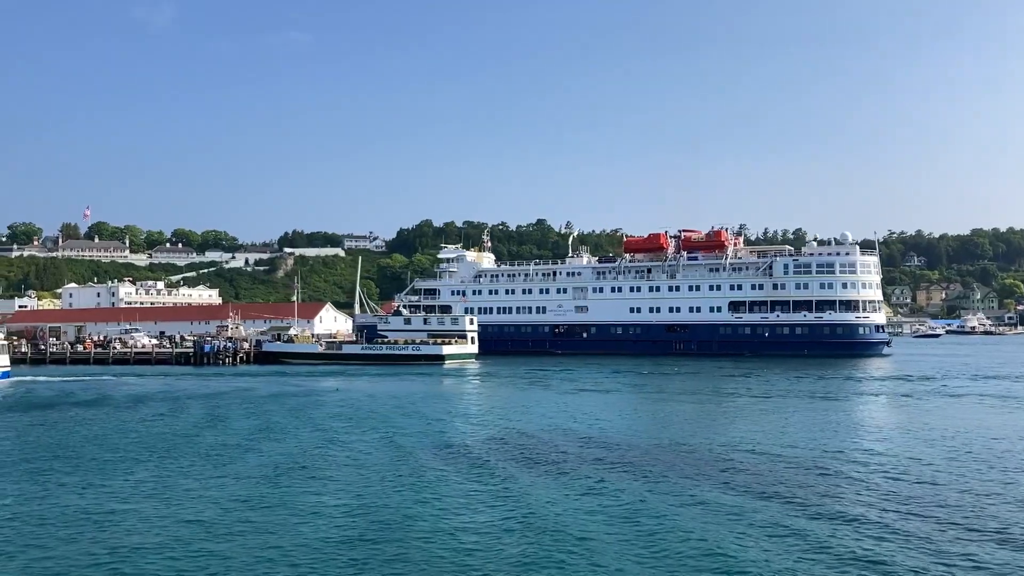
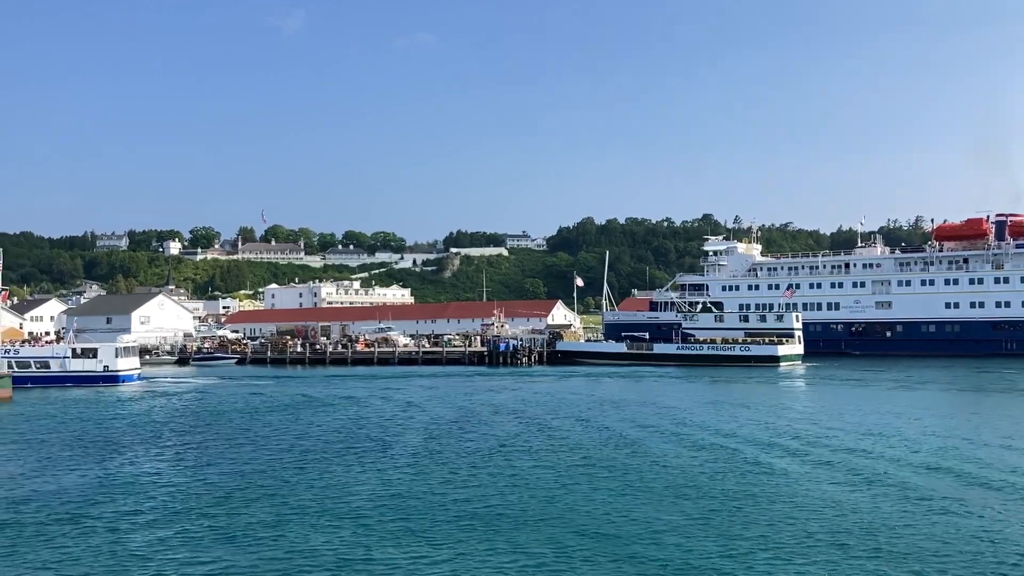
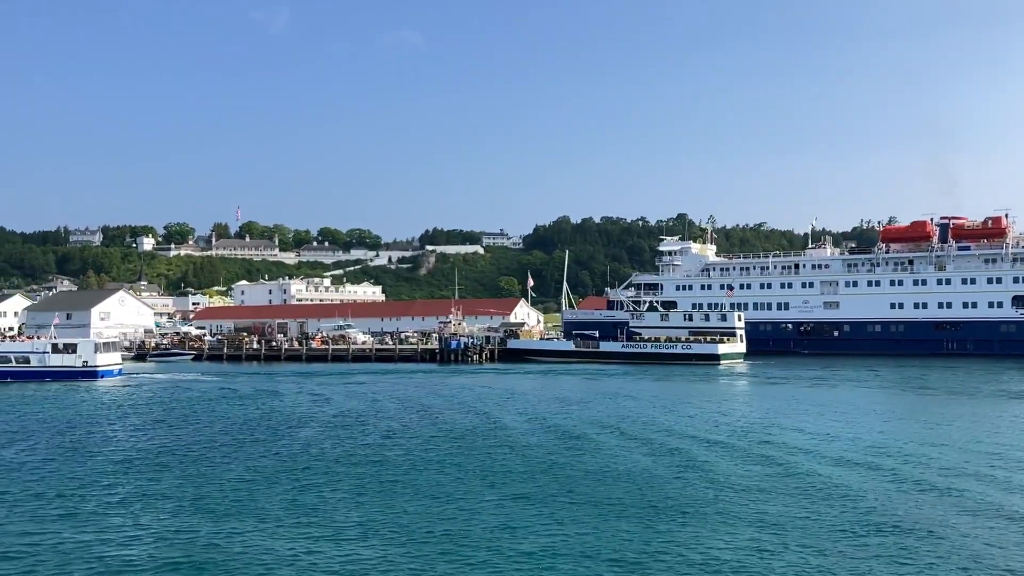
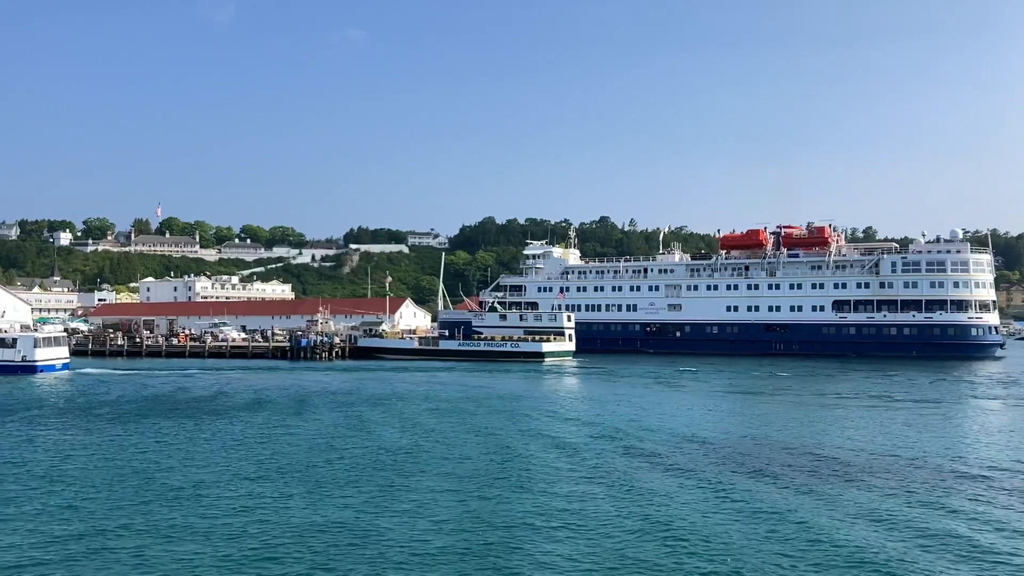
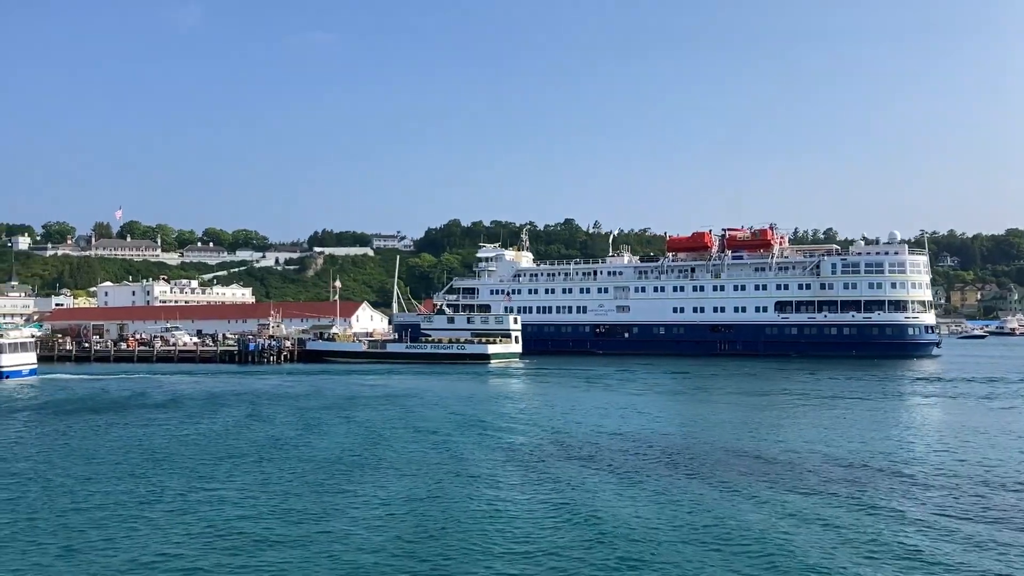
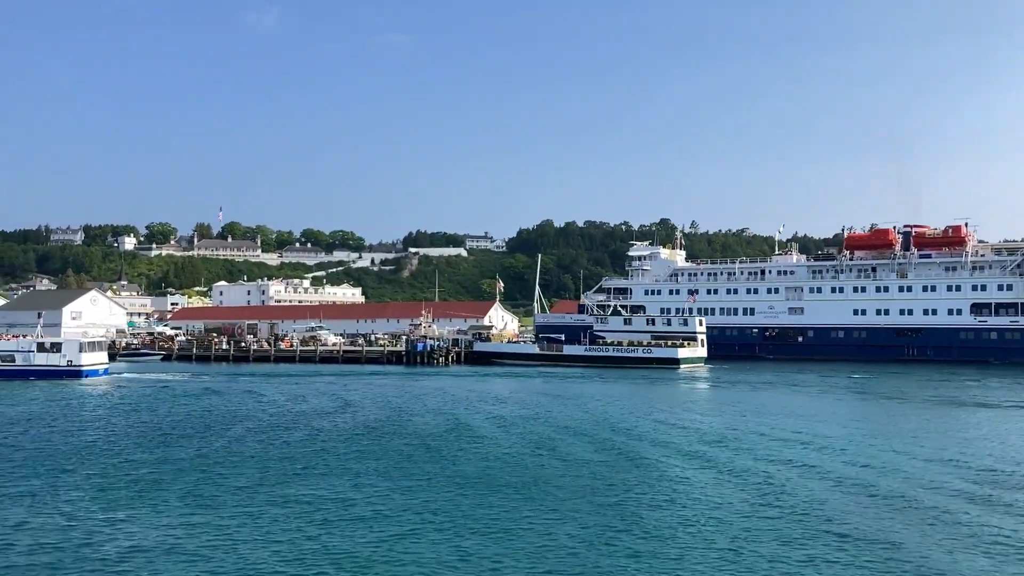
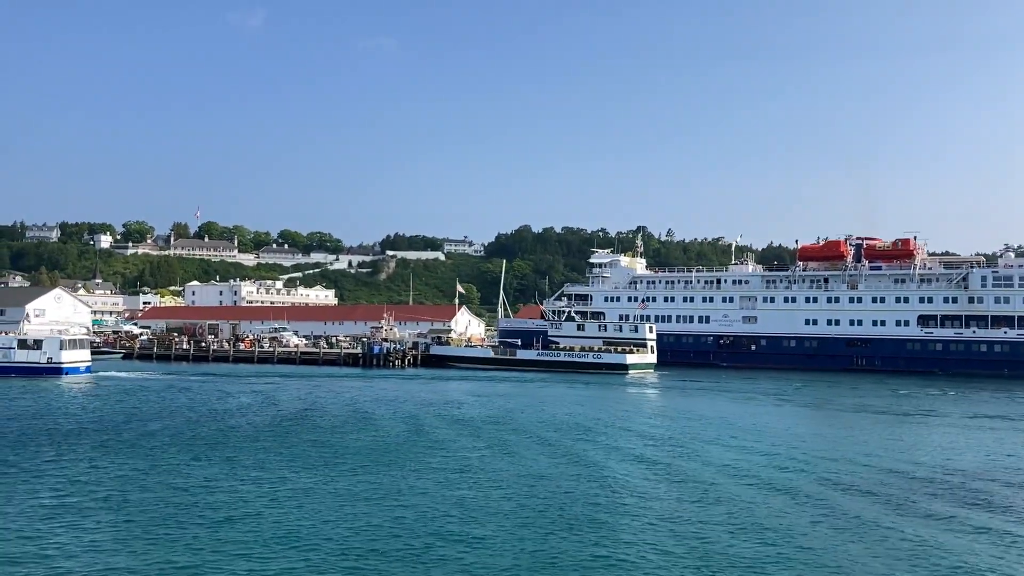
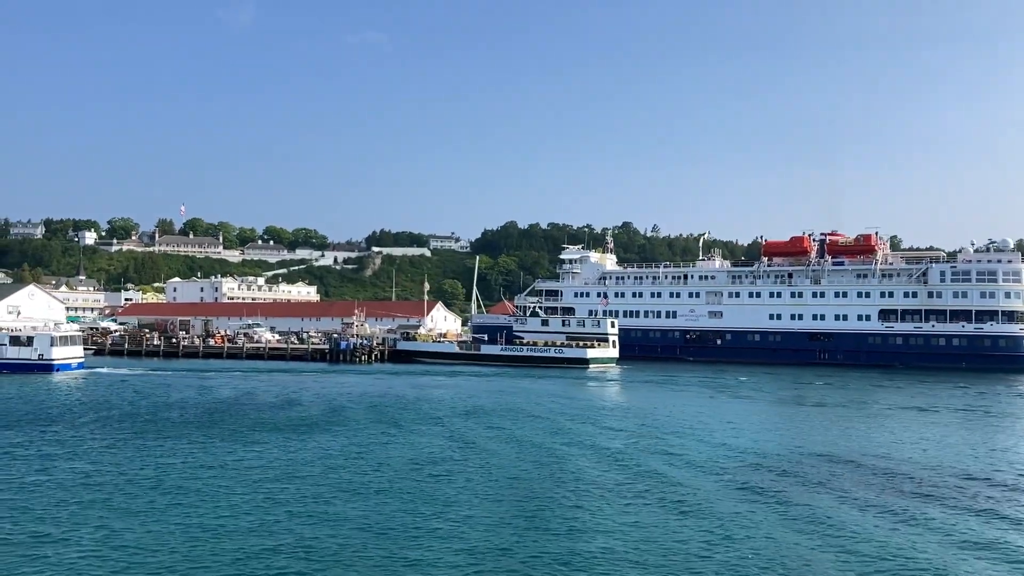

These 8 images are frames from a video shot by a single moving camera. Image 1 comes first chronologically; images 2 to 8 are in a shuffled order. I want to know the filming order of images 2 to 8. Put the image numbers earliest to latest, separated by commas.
5, 4, 8, 7, 6, 3, 2
